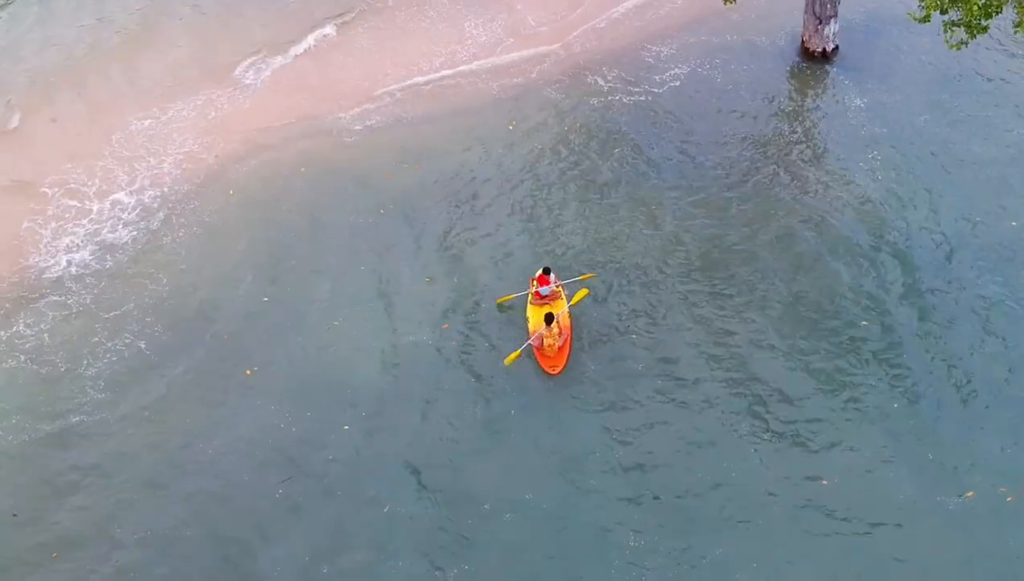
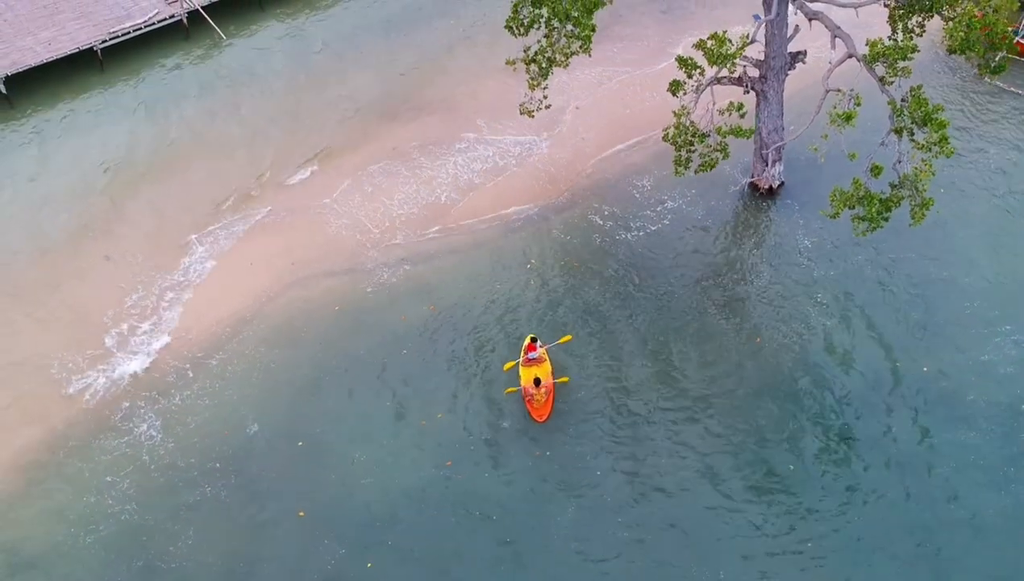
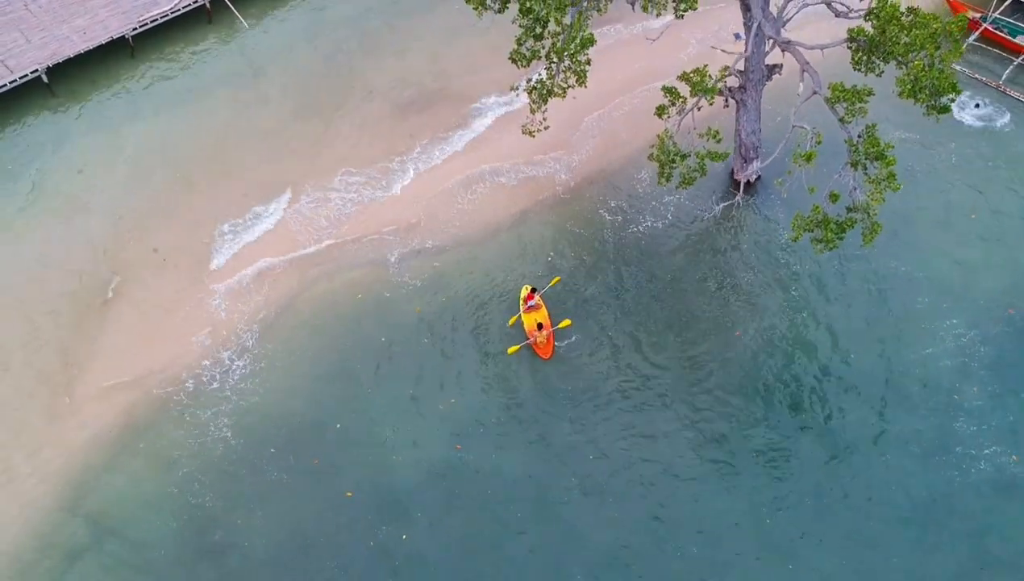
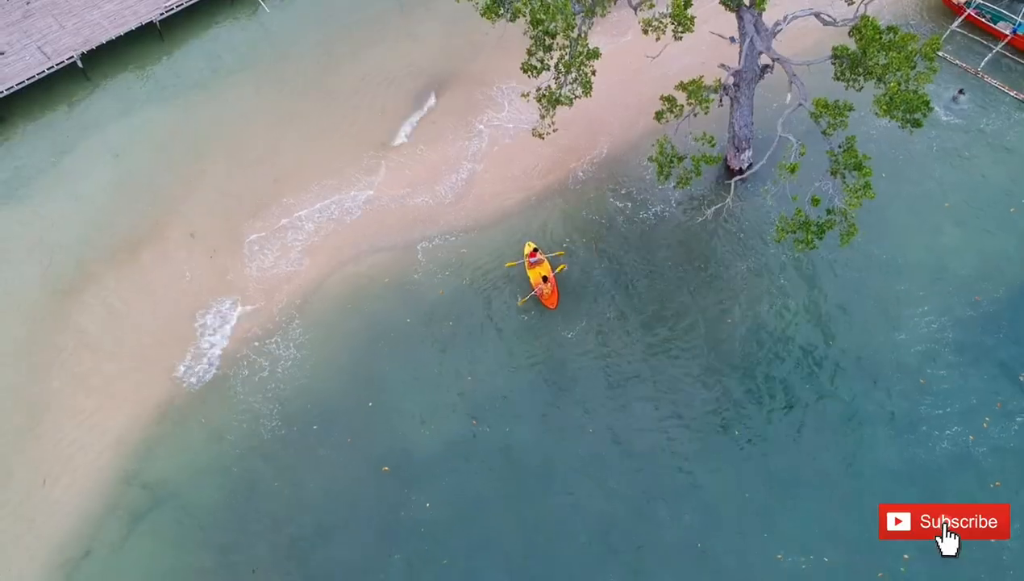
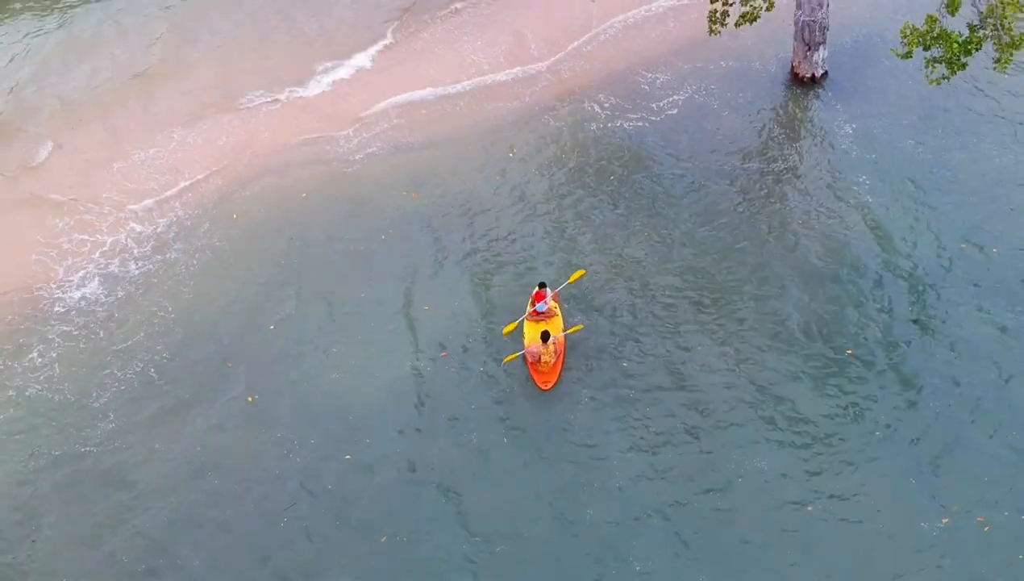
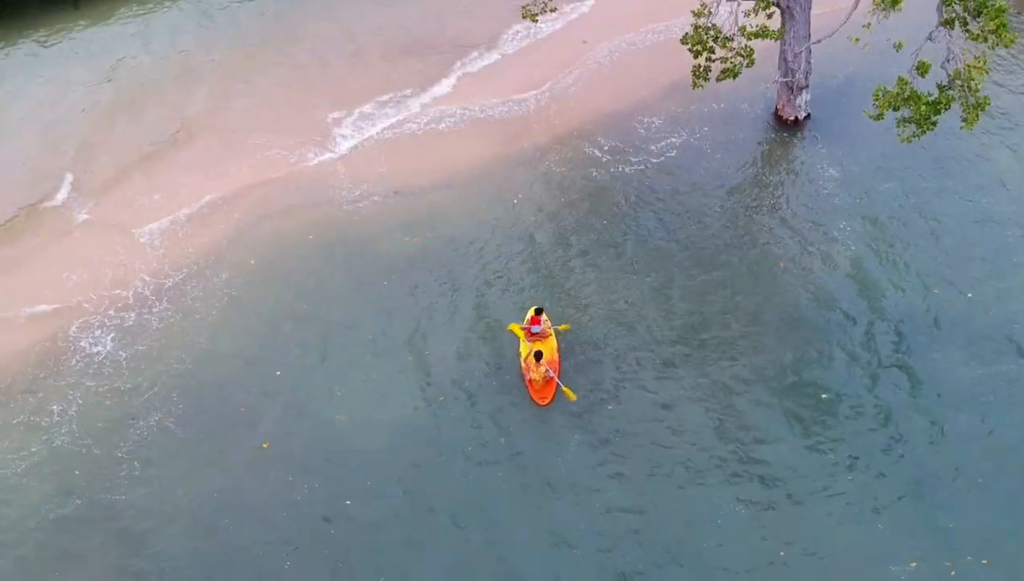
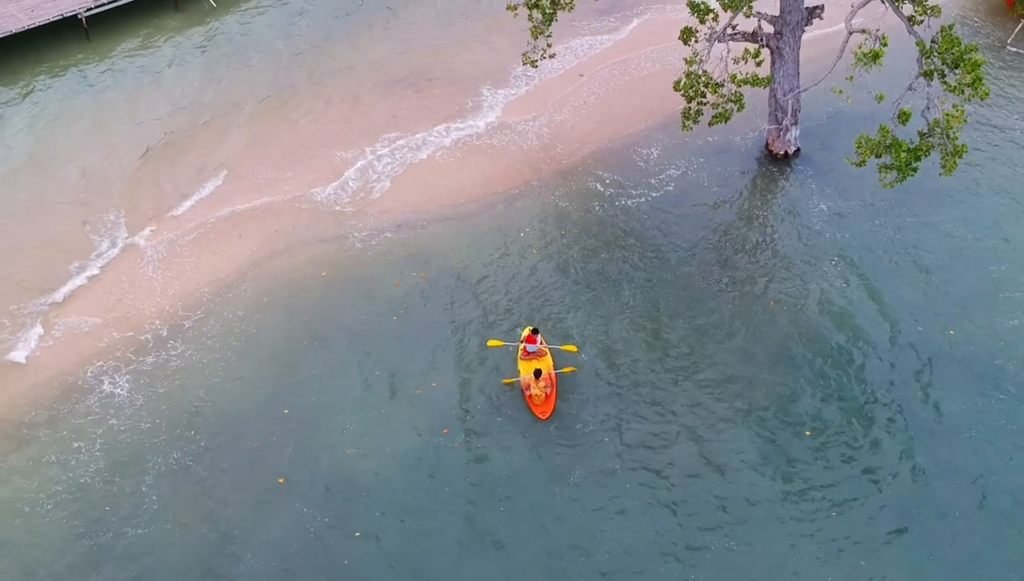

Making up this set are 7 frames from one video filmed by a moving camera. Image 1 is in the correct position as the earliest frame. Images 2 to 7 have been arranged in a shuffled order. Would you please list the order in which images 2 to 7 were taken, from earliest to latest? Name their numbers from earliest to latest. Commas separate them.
5, 6, 7, 2, 3, 4
